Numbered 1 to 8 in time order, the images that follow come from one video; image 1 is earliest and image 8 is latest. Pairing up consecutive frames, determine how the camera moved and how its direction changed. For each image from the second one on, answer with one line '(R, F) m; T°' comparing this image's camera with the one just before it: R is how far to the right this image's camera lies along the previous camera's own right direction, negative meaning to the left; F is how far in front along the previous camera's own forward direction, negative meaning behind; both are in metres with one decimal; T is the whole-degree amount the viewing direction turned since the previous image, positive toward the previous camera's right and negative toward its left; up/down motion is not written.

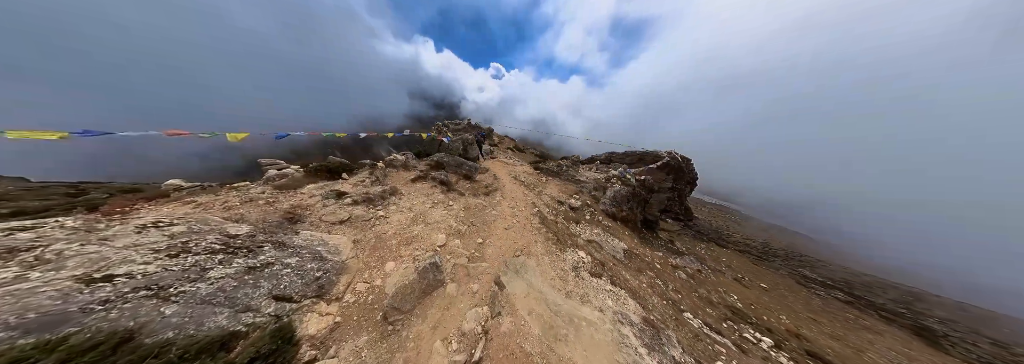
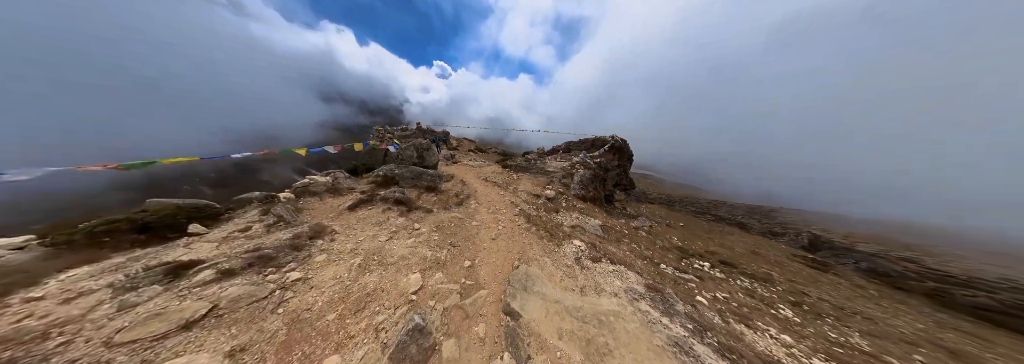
(-0.7, +1.3) m; +13°
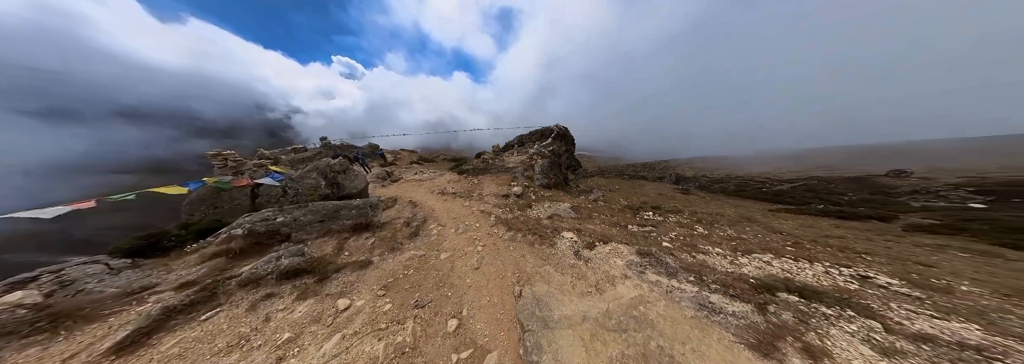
(-0.6, +1.8) m; +17°
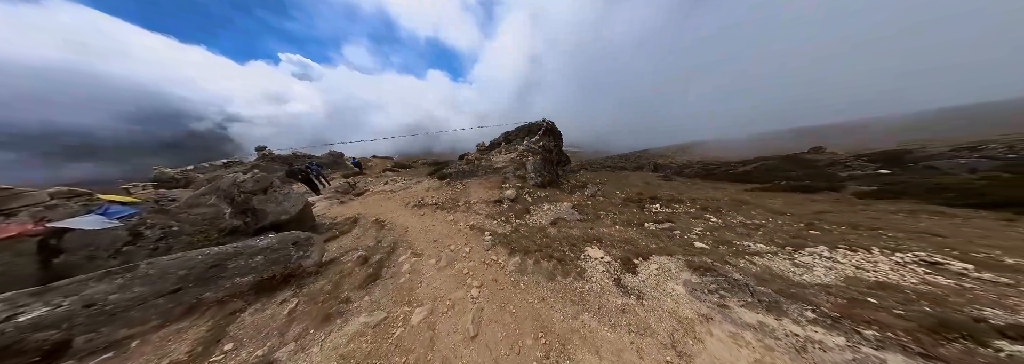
(-0.5, +2.3) m; +5°
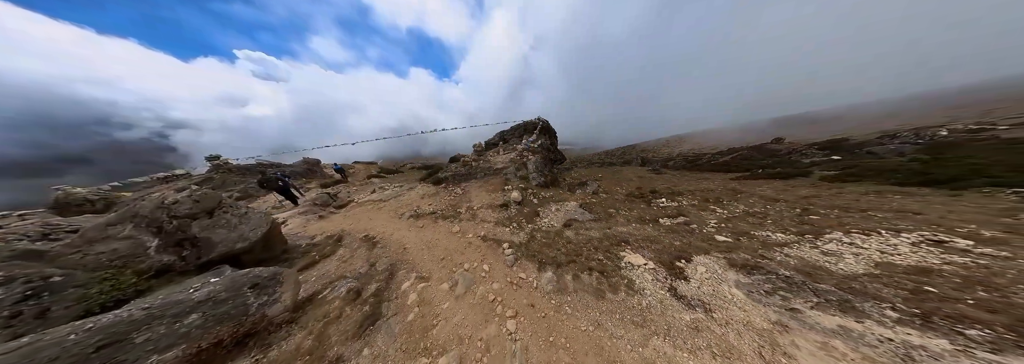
(-1.1, +1.0) m; +4°
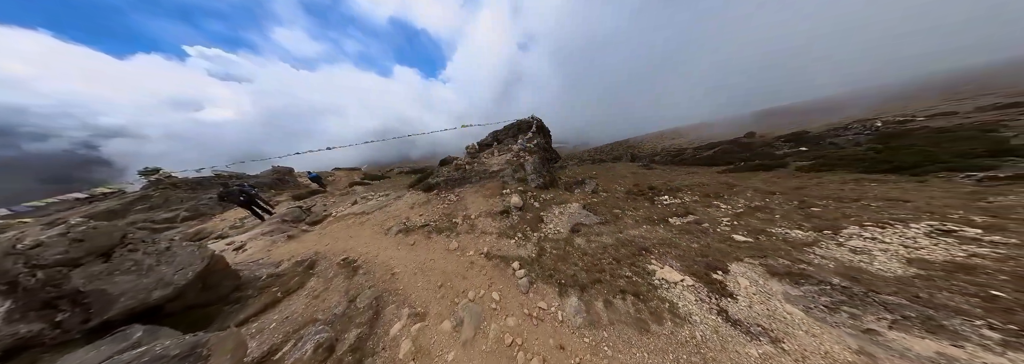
(-0.5, +1.0) m; +3°
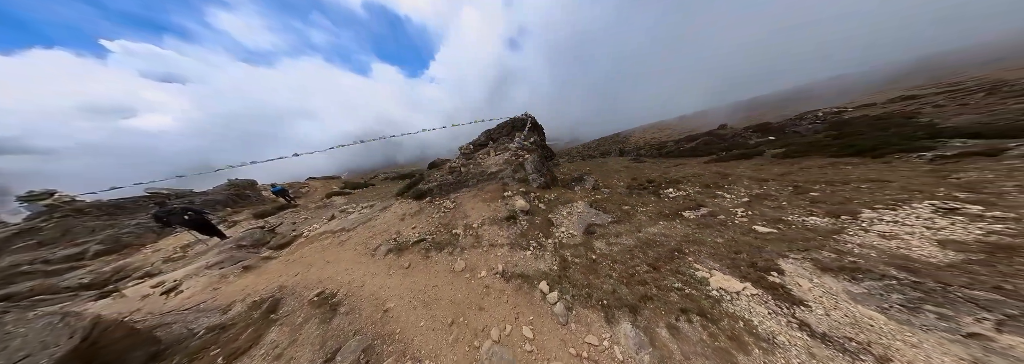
(-0.8, +1.0) m; +4°
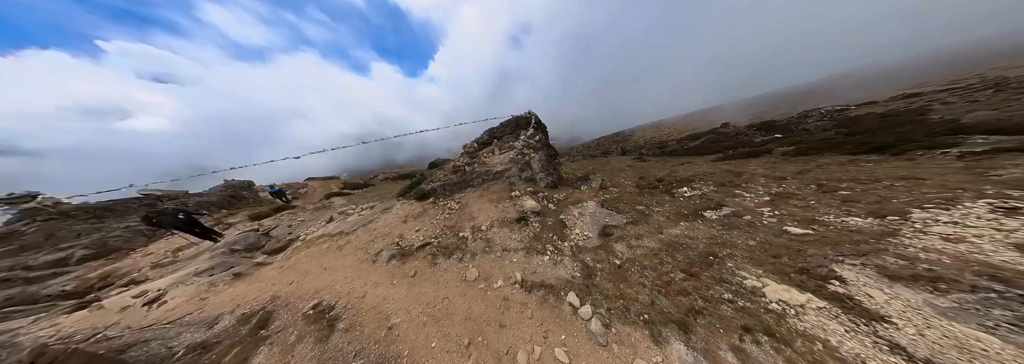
(-0.5, +0.6) m; 0°
